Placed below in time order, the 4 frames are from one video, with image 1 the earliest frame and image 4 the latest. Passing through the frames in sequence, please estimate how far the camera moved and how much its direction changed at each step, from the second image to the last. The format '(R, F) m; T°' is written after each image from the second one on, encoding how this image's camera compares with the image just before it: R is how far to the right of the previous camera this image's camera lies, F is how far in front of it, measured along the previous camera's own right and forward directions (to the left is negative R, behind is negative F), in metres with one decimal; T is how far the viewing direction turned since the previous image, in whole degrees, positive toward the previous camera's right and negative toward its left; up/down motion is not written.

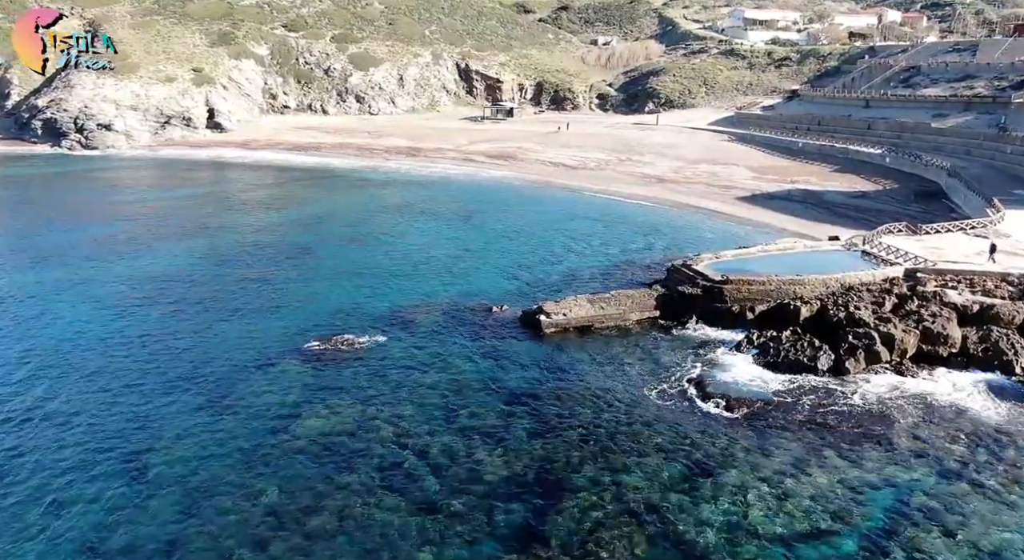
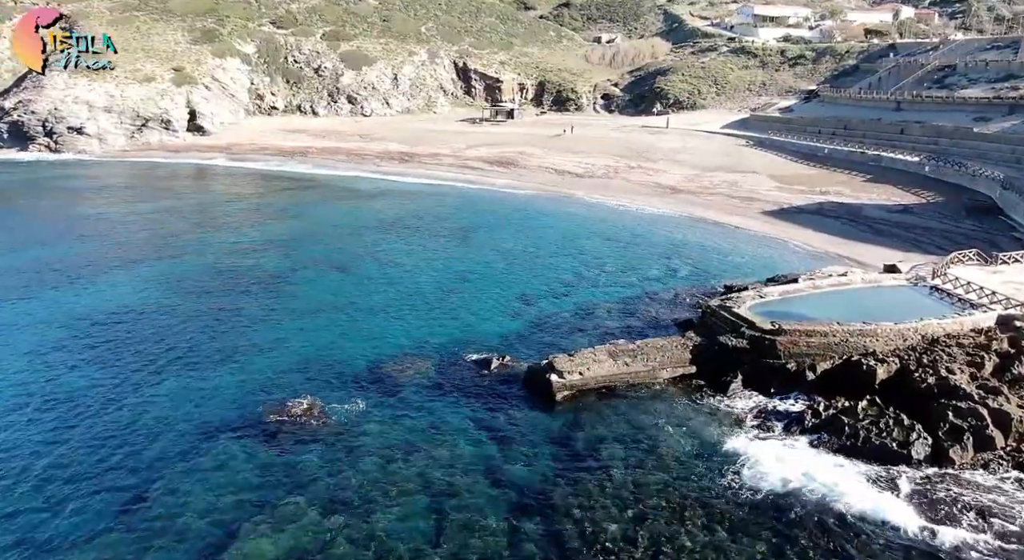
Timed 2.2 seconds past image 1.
(-0.1, +4.0) m; 0°
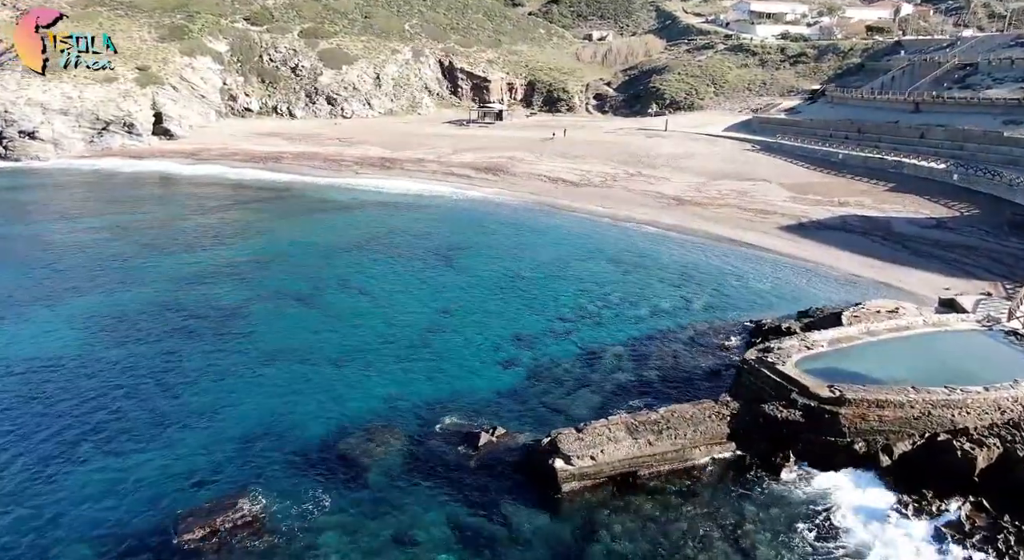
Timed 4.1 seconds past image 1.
(-0.1, +3.7) m; +1°
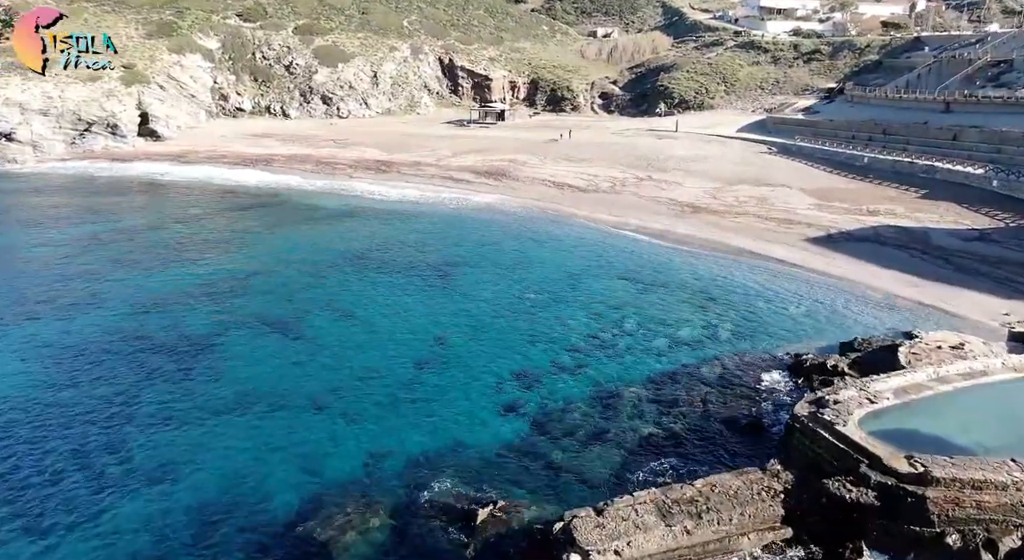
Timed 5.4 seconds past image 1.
(0.0, +2.7) m; 0°
